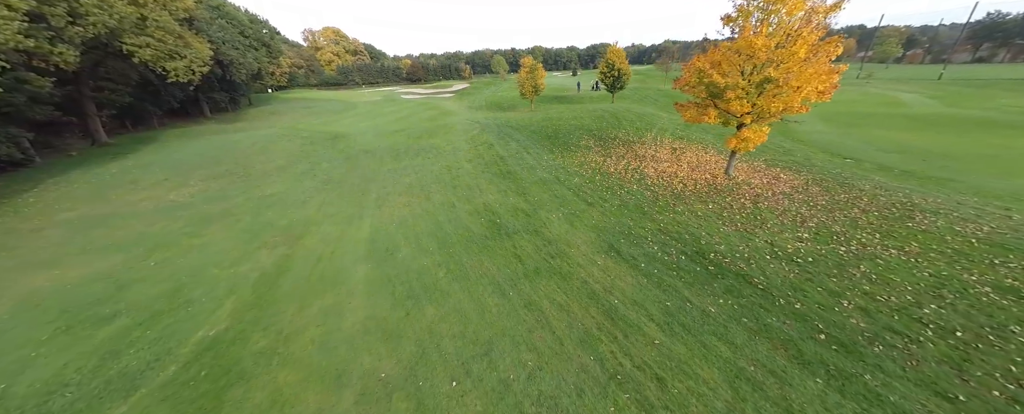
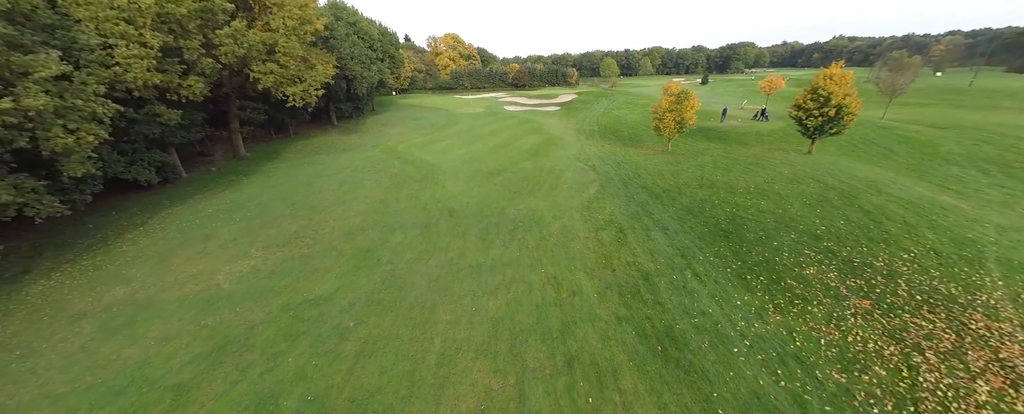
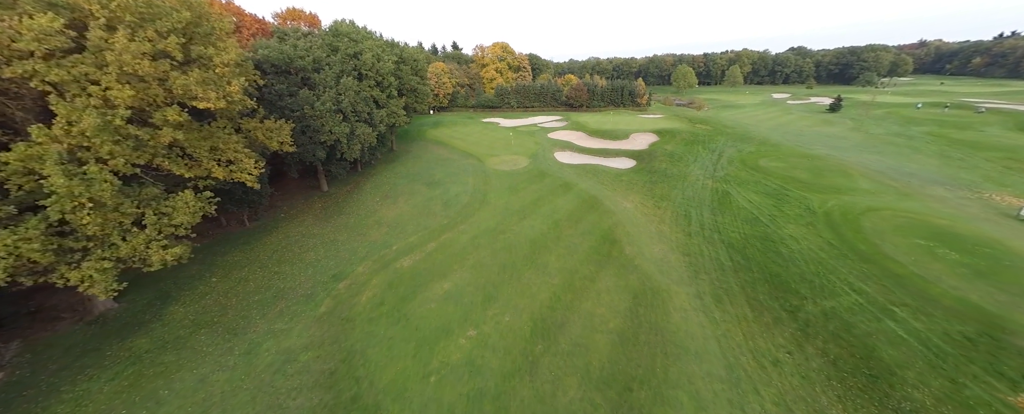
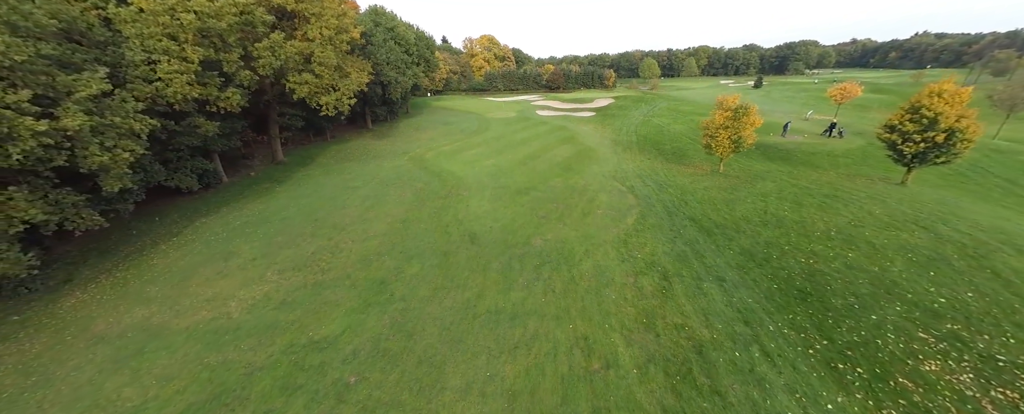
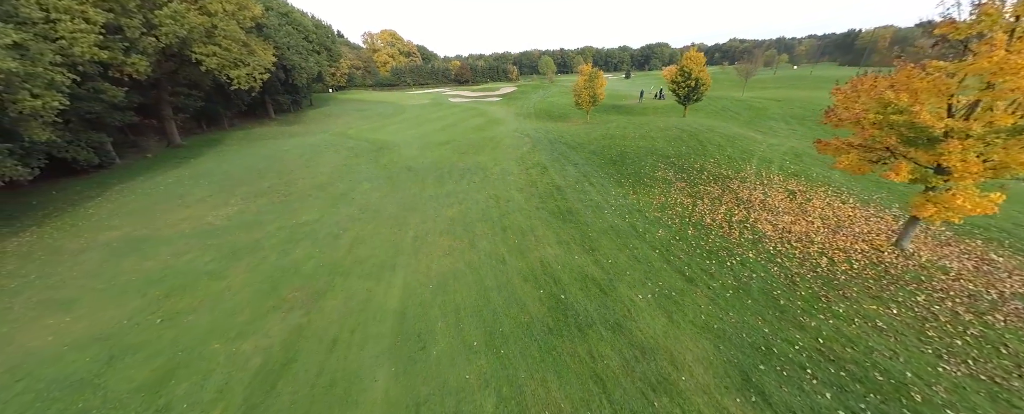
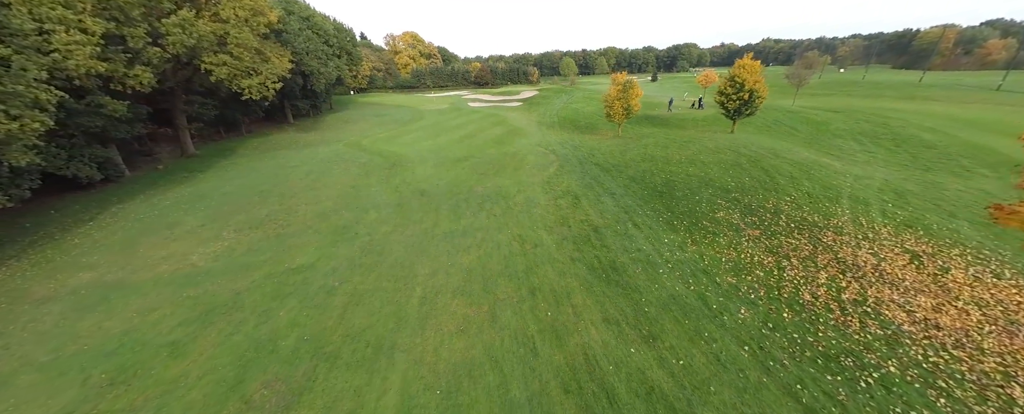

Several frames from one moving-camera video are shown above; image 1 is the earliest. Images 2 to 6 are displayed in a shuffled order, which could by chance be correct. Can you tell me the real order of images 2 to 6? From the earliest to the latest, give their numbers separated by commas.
5, 6, 2, 4, 3
